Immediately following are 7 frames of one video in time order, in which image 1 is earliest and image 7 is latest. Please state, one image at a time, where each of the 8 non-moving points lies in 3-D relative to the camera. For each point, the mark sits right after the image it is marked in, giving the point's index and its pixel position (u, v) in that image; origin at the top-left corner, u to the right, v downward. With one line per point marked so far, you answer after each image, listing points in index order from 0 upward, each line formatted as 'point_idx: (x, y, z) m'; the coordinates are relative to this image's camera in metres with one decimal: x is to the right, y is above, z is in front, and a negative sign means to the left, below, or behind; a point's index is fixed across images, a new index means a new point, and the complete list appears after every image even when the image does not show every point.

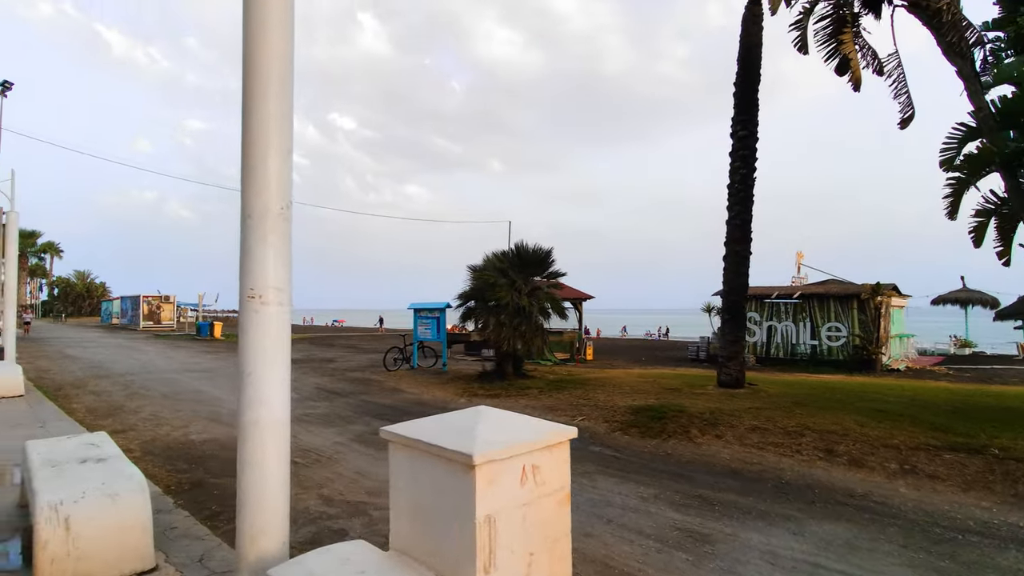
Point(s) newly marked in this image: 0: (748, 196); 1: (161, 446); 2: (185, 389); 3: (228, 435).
0: (+4.5, +1.7, +9.7) m
1: (-4.9, -2.2, +7.2) m
2: (-7.9, -2.4, +12.5) m
3: (-4.4, -2.2, +7.9) m
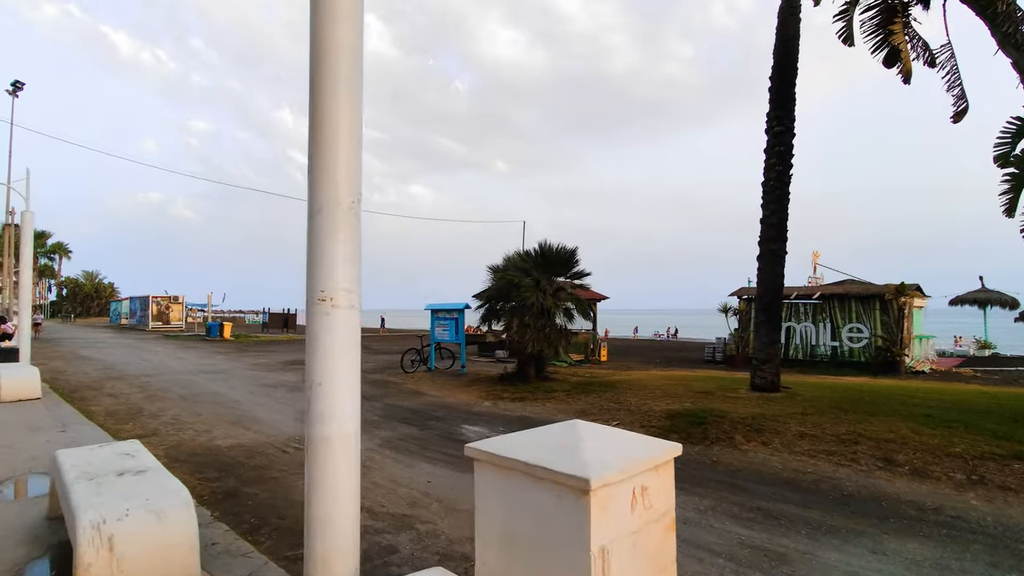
0: (+5.0, +1.7, +9.4) m
1: (-4.4, -2.2, +7.0) m
2: (-7.4, -2.5, +12.3) m
3: (-3.8, -2.3, +7.7) m
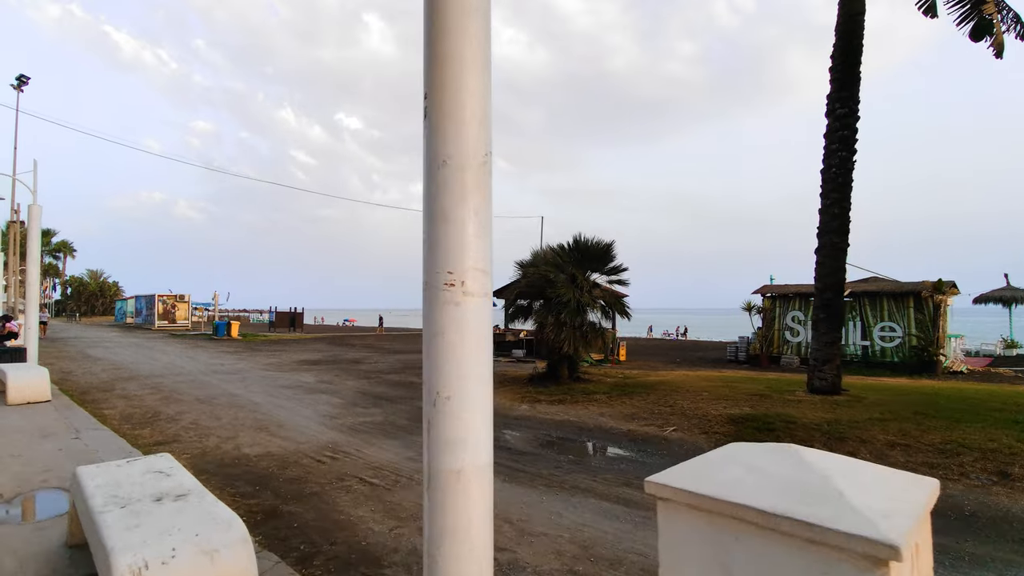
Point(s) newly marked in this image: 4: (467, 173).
0: (+5.7, +1.8, +8.8) m
1: (-3.7, -2.1, +6.3) m
2: (-6.6, -2.4, +11.7) m
3: (-3.1, -2.2, +7.0) m
4: (-0.2, +0.4, +1.9) m
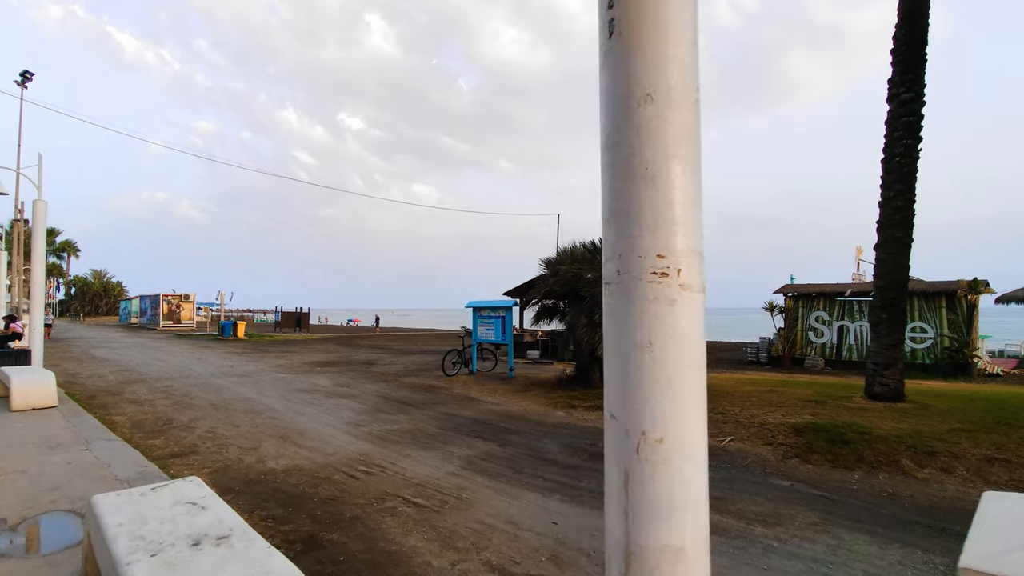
0: (+6.3, +1.8, +8.2) m
1: (-3.1, -2.1, +5.8) m
2: (-6.0, -2.3, +11.1) m
3: (-2.5, -2.2, +6.5) m
4: (+0.4, +0.4, +1.3) m
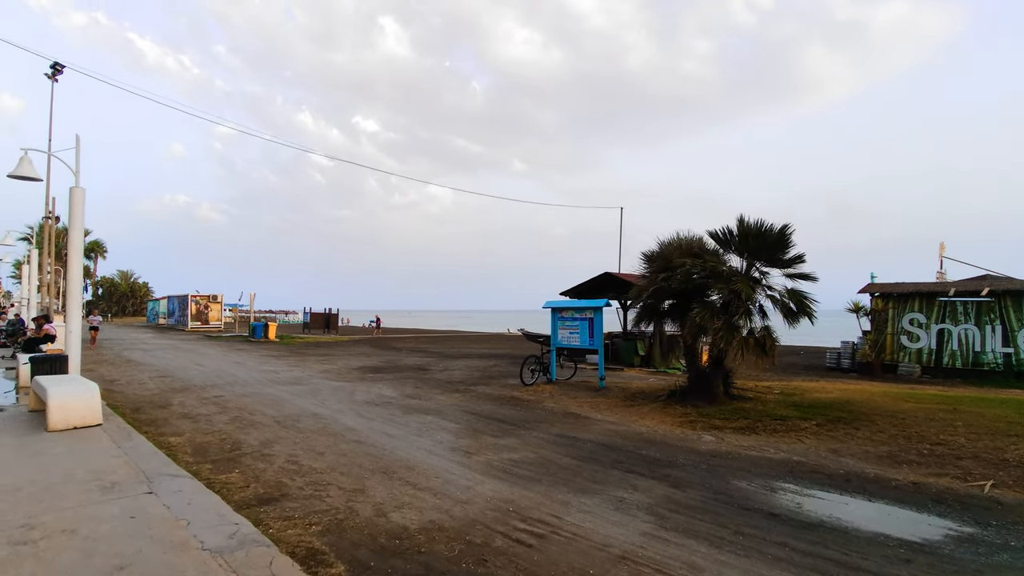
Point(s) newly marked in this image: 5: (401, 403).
0: (+8.3, +1.9, +6.3) m
1: (-1.2, -2.1, +4.1) m
2: (-4.0, -2.3, +9.6) m
3: (-0.6, -2.1, +4.8) m
4: (+2.2, +0.5, -0.4) m
5: (-2.3, -2.3, +10.5) m
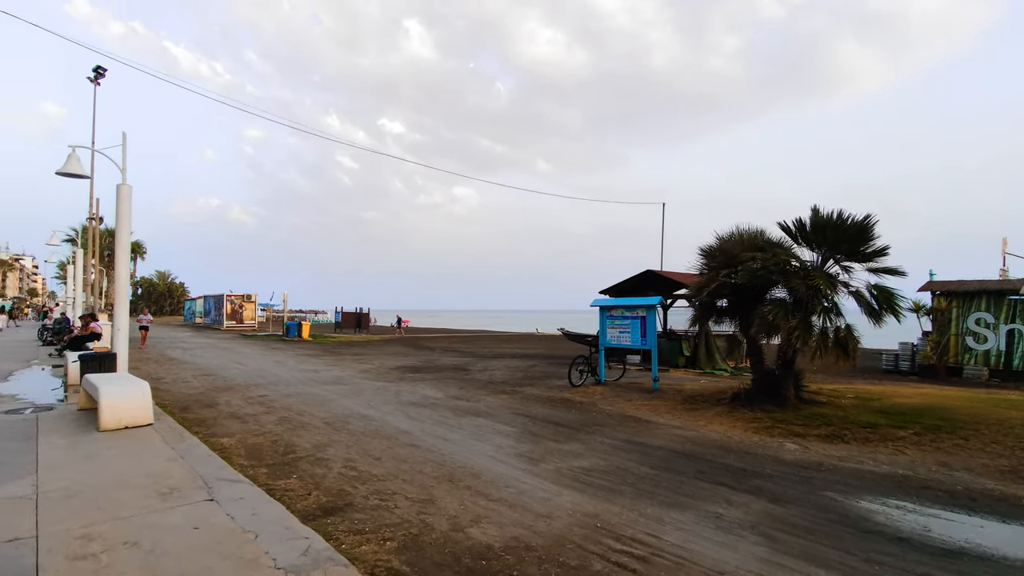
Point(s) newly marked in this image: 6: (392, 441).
0: (+9.1, +2.0, +5.4) m
1: (-0.5, -2.0, +3.7) m
2: (-3.0, -2.2, +9.3) m
3: (+0.2, -2.0, +4.4) m
4: (+2.7, +0.6, -1.0) m
5: (-1.2, -2.3, +10.1) m
6: (-1.7, -2.1, +7.3) m
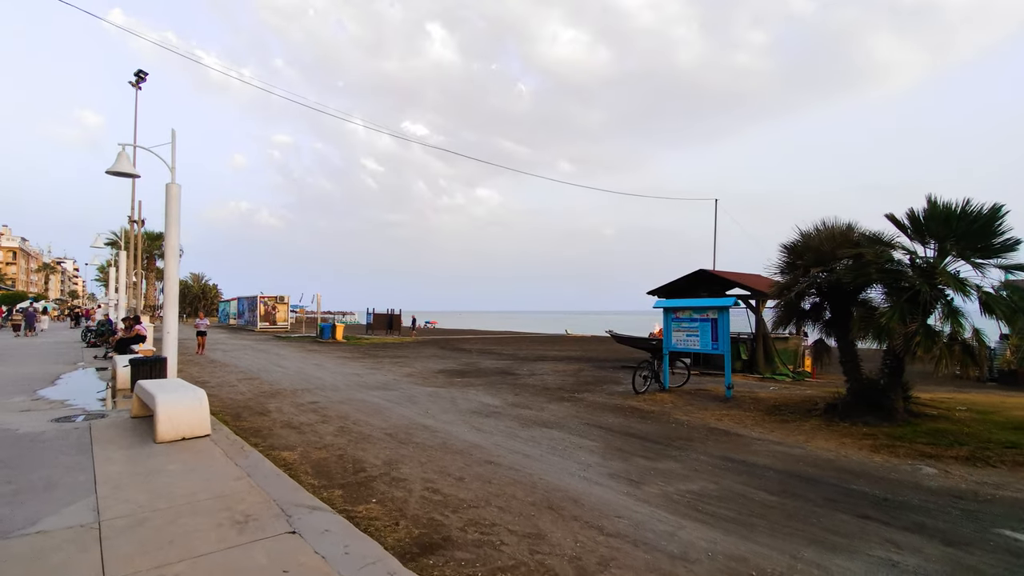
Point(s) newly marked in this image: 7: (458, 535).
0: (+10.1, +2.0, +4.3) m
1: (+0.5, -2.0, +3.0) m
2: (-1.8, -2.3, +8.7) m
3: (+1.1, -2.0, +3.6) m
4: (+3.4, +0.6, -1.8) m
5: (0.0, -2.3, +9.5) m
6: (-0.6, -2.2, +6.6) m
7: (-0.5, -2.1, +4.3) m
